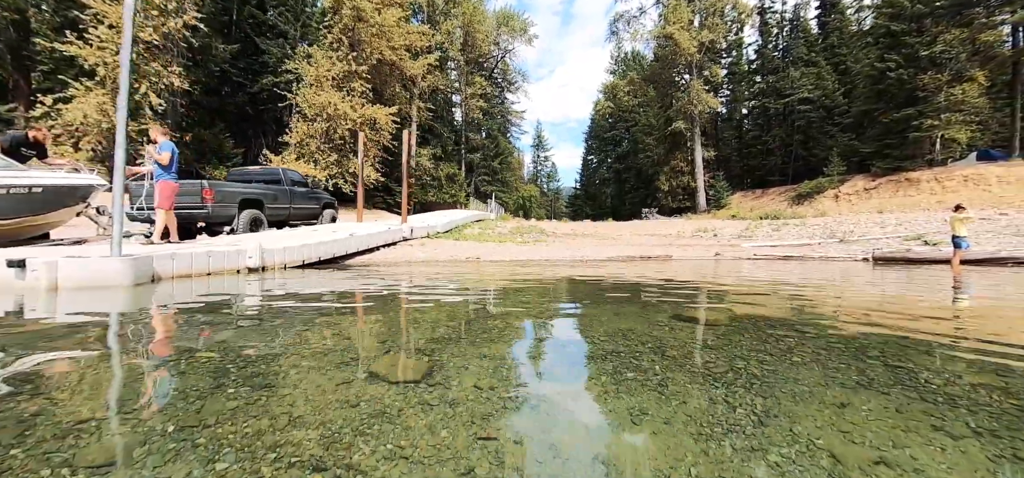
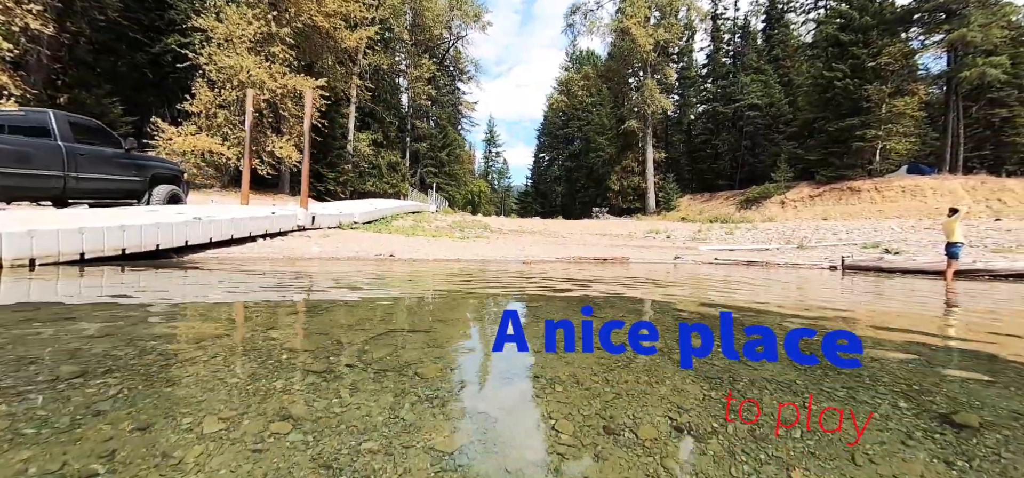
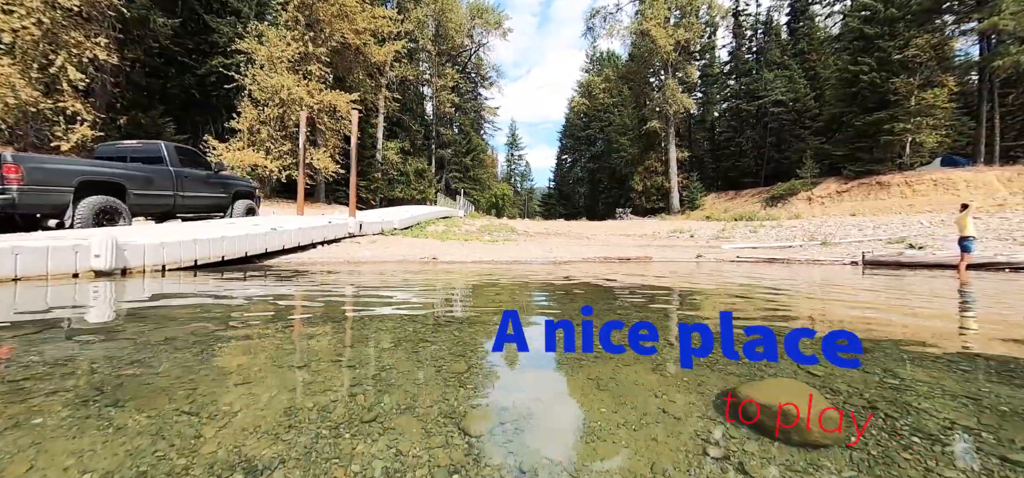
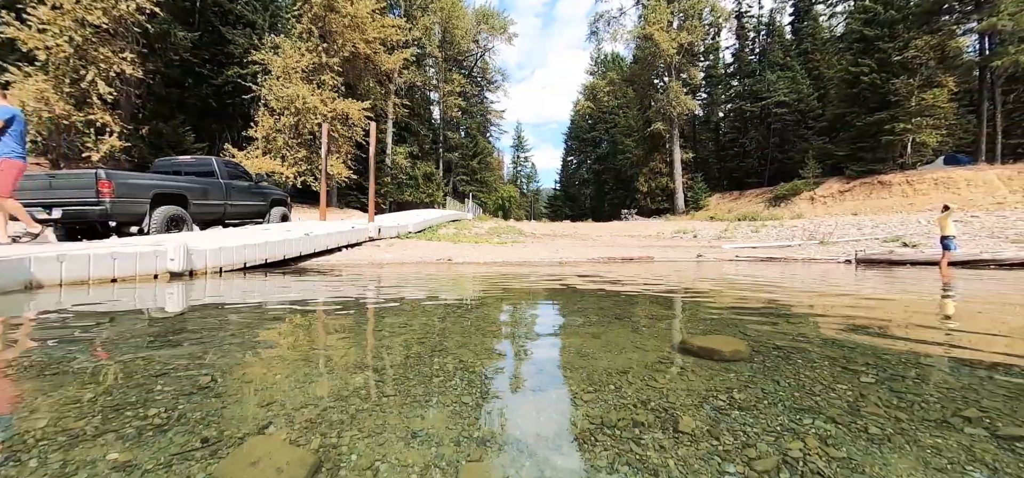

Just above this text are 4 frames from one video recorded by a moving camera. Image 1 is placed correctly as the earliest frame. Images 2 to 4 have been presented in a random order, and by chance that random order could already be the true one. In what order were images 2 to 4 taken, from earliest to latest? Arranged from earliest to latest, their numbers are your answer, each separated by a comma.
4, 3, 2
